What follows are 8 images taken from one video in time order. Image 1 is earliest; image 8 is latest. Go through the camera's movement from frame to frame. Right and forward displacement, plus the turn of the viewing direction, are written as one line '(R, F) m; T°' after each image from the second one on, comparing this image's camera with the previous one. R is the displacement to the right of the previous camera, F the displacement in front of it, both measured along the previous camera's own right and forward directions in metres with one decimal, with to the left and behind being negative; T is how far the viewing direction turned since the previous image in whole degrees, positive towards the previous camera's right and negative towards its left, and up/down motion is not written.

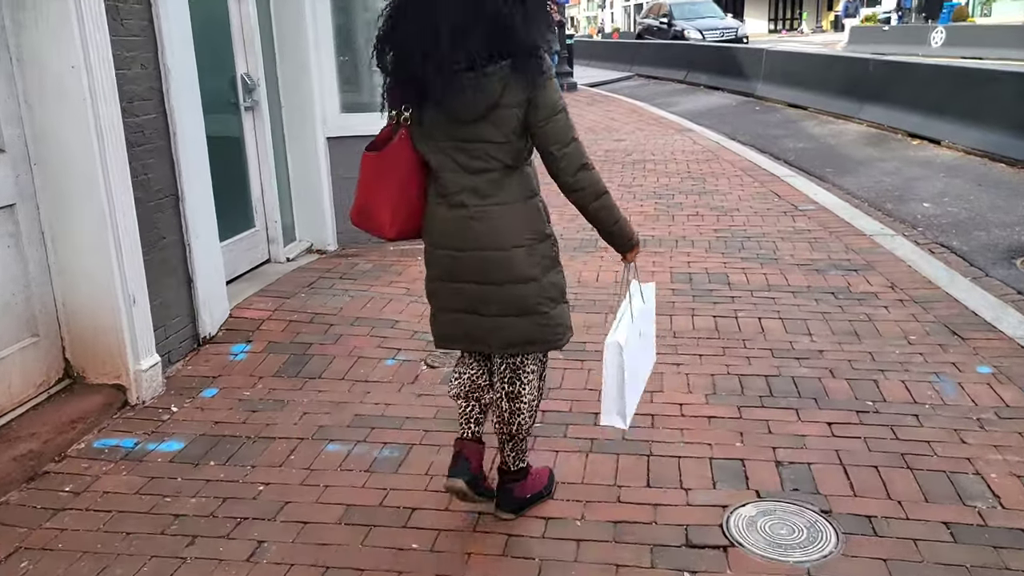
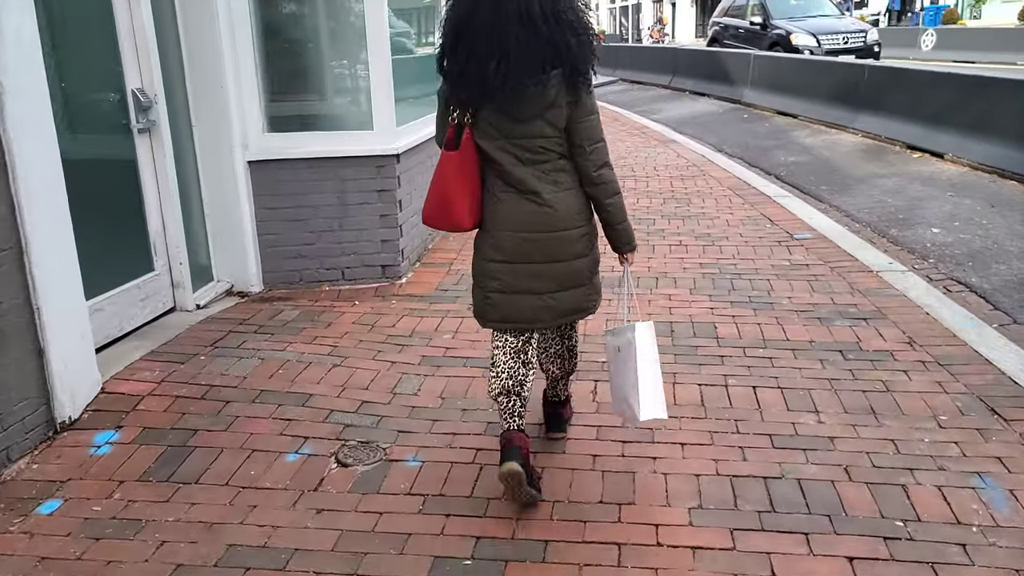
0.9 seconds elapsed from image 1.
(+0.2, +0.9) m; +1°
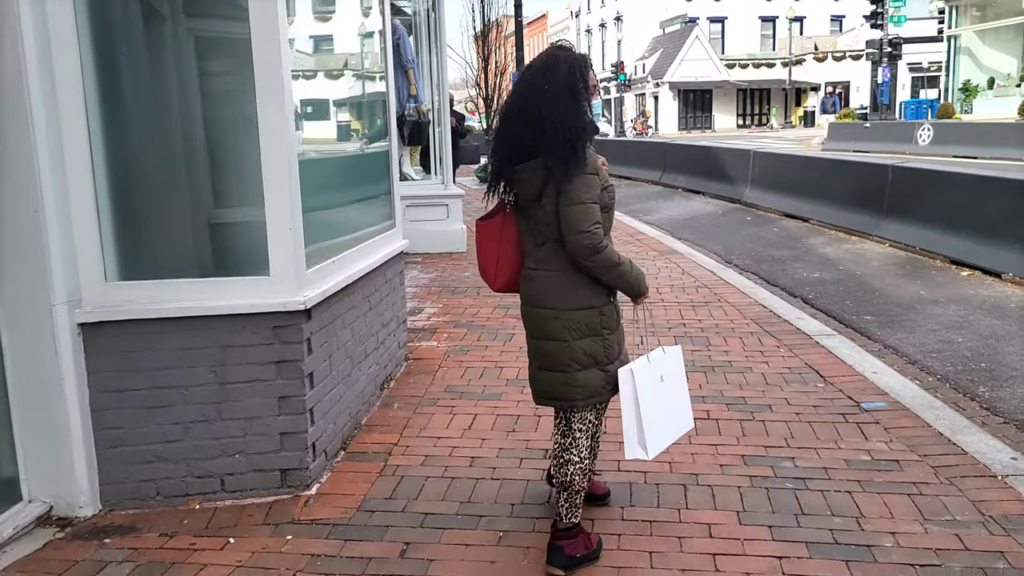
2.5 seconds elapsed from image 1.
(+0.1, +1.7) m; +1°
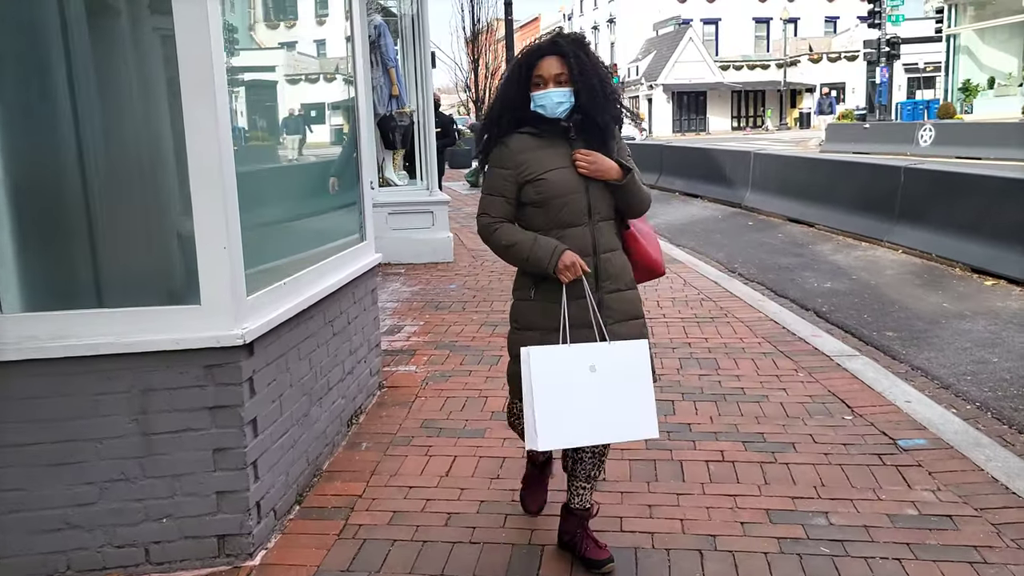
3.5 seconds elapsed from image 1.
(+0.1, +0.6) m; 0°
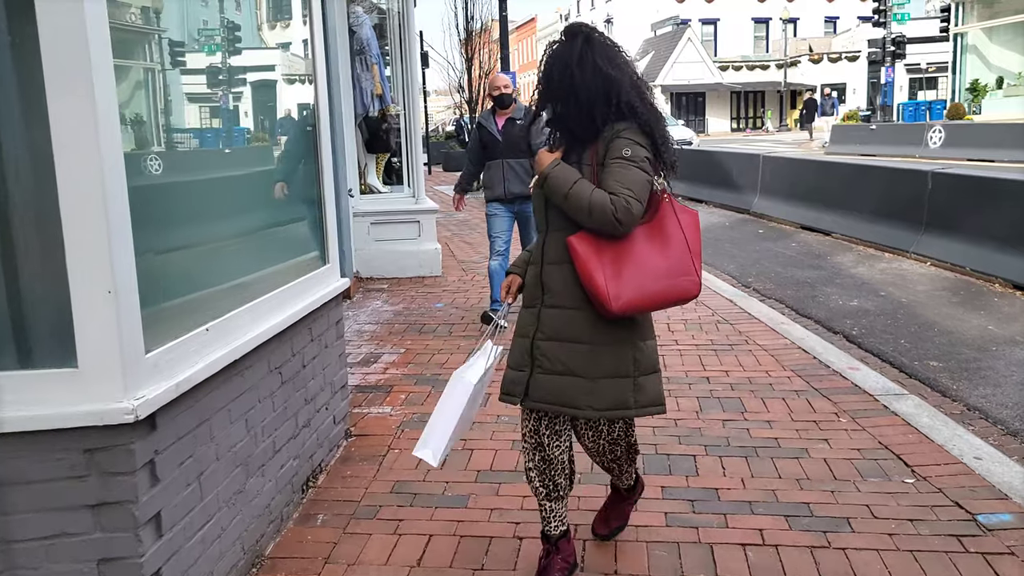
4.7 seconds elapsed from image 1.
(0.0, +0.8) m; 0°
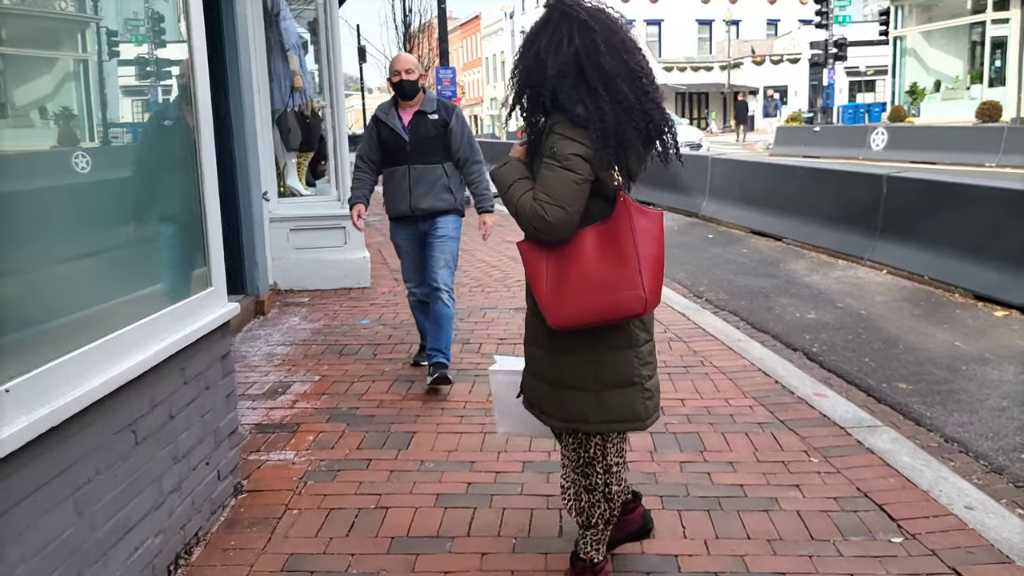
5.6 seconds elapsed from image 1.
(+0.1, +0.6) m; +4°
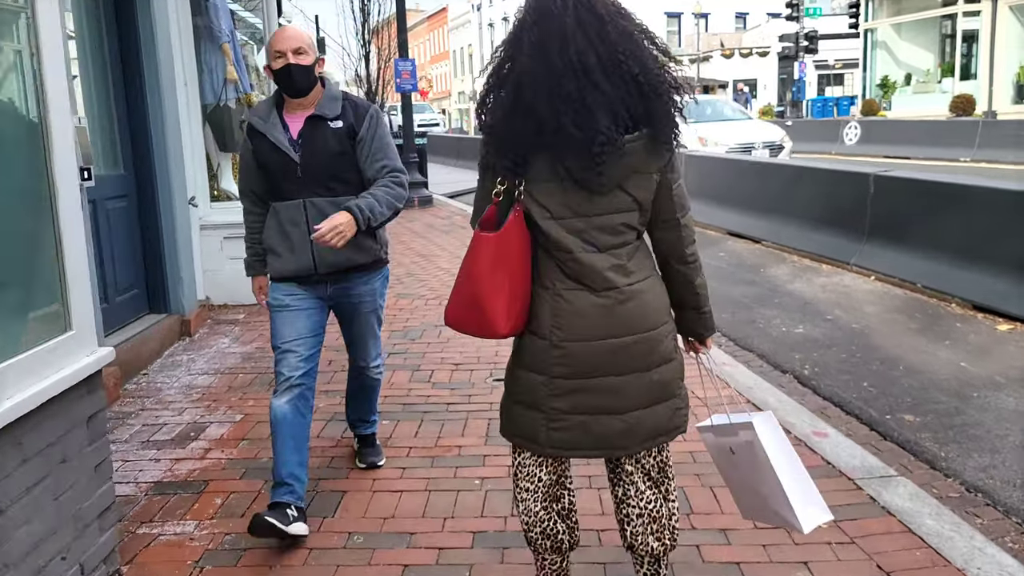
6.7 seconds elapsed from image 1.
(+0.1, +0.7) m; +2°
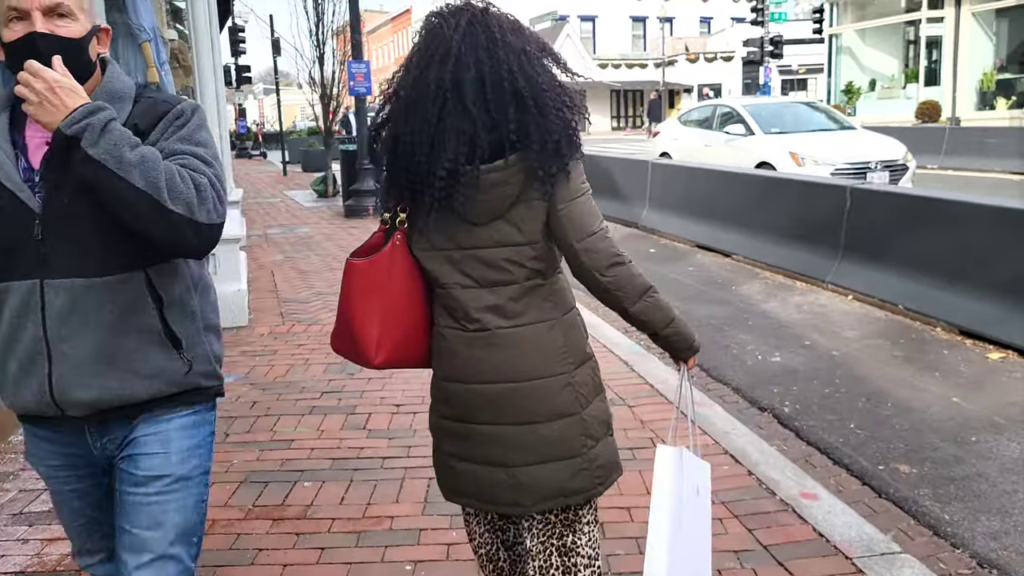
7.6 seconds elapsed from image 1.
(+0.1, +0.6) m; +2°
